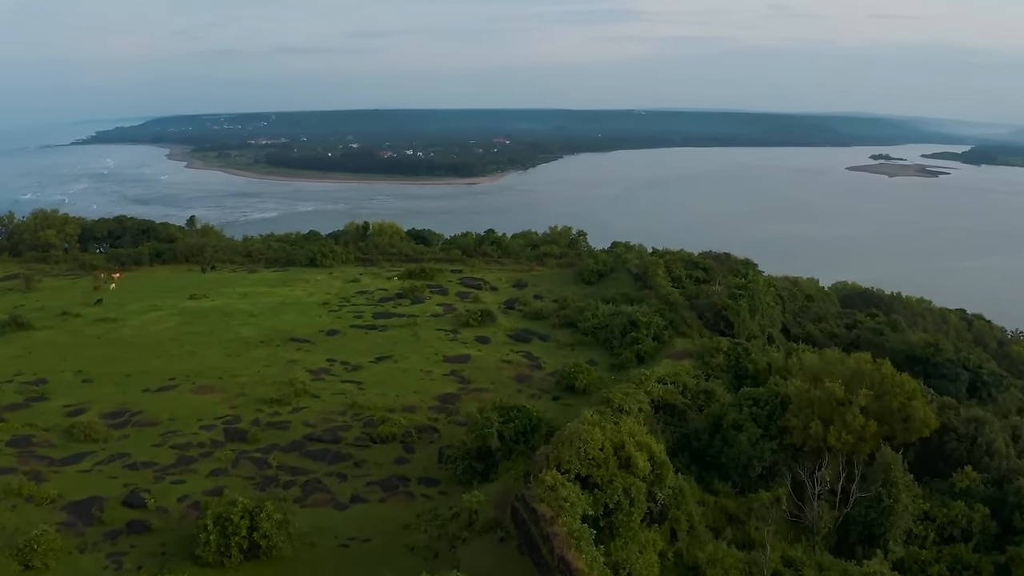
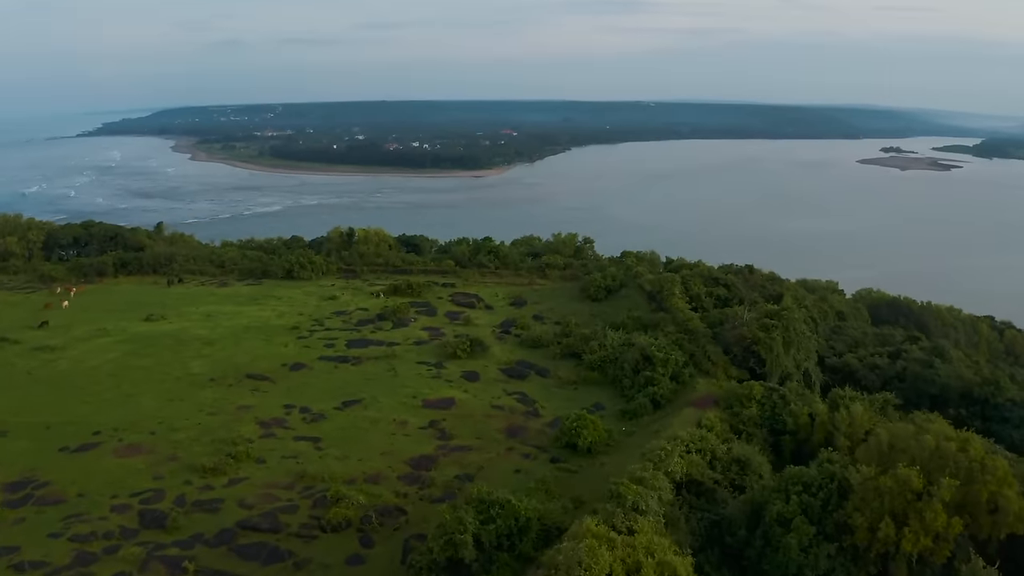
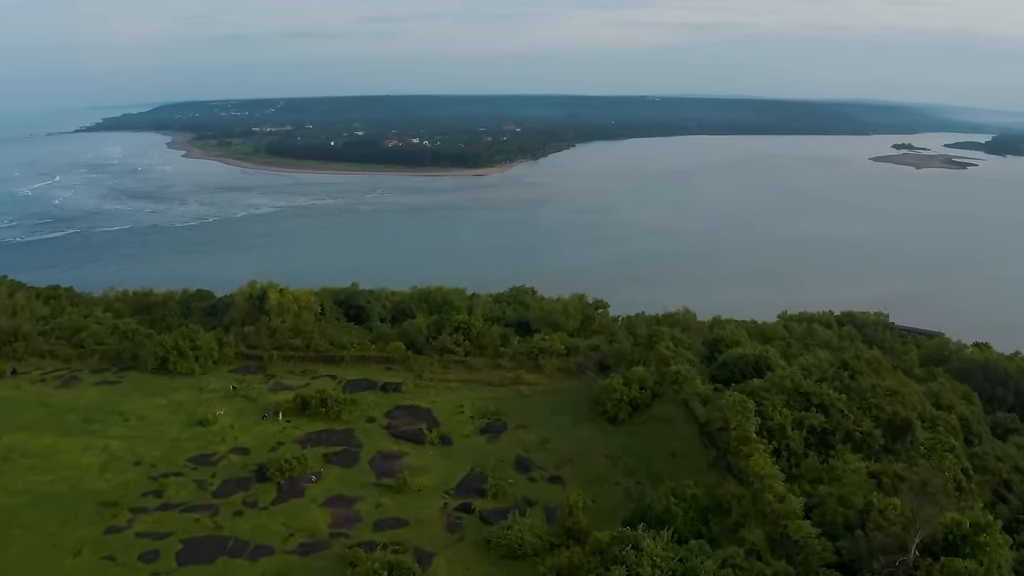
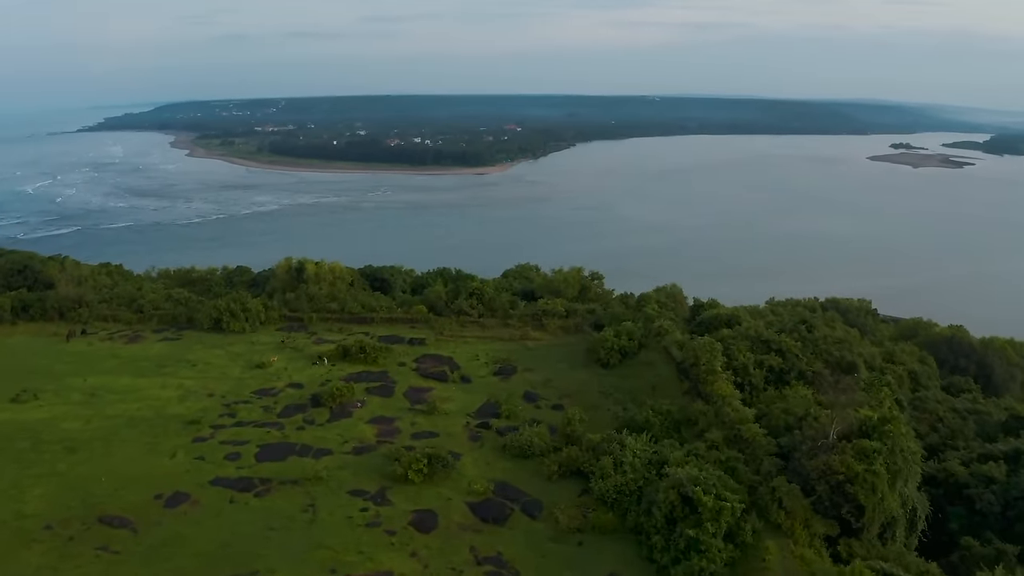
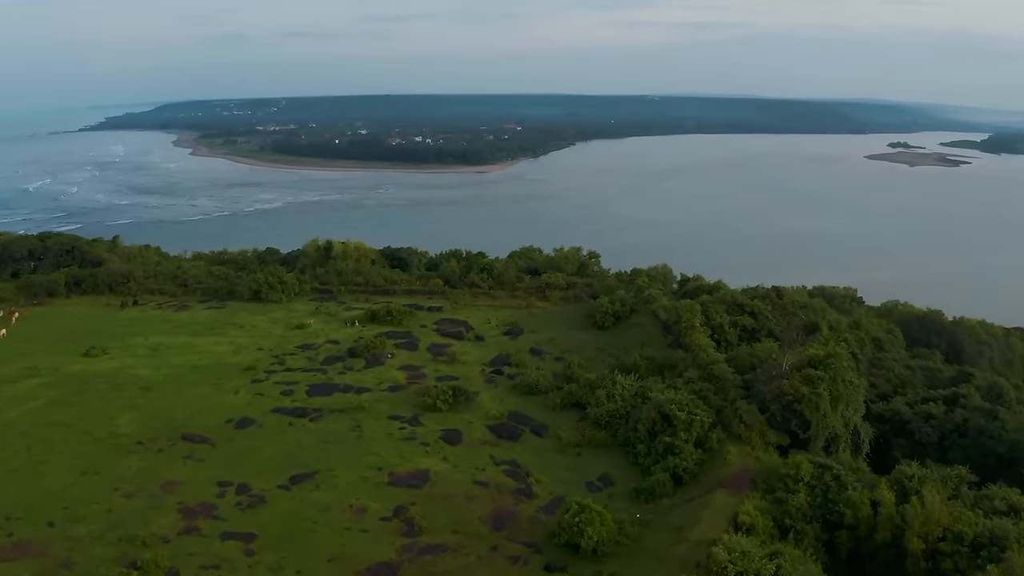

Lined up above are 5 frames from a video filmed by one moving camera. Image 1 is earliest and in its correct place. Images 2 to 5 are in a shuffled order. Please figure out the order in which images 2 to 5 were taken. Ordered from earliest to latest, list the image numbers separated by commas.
2, 5, 4, 3
